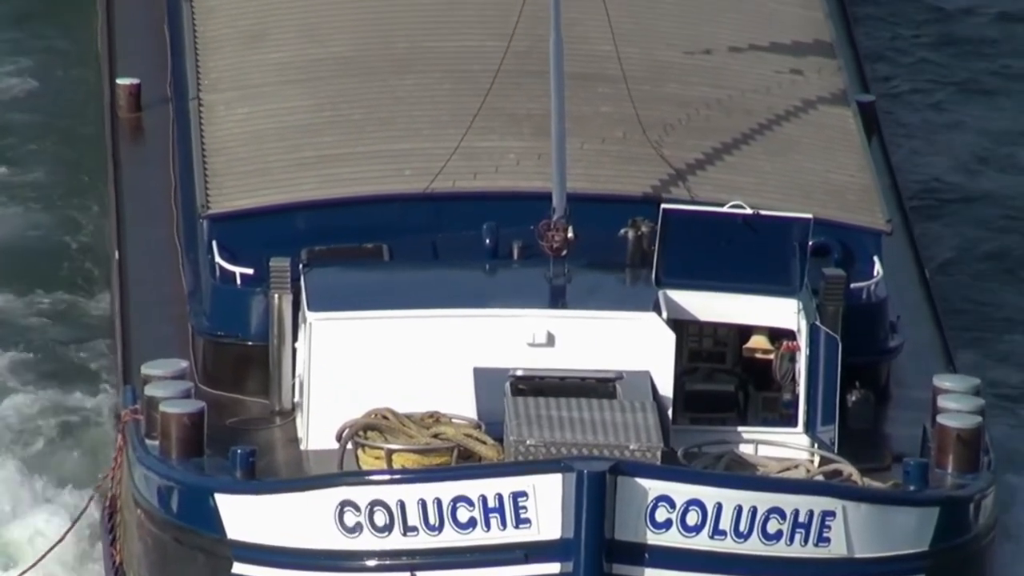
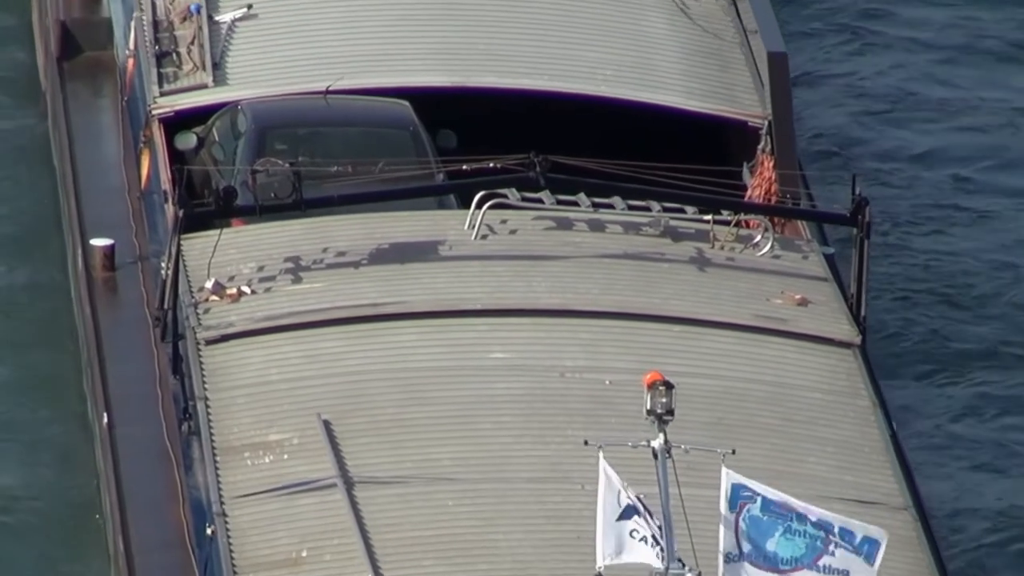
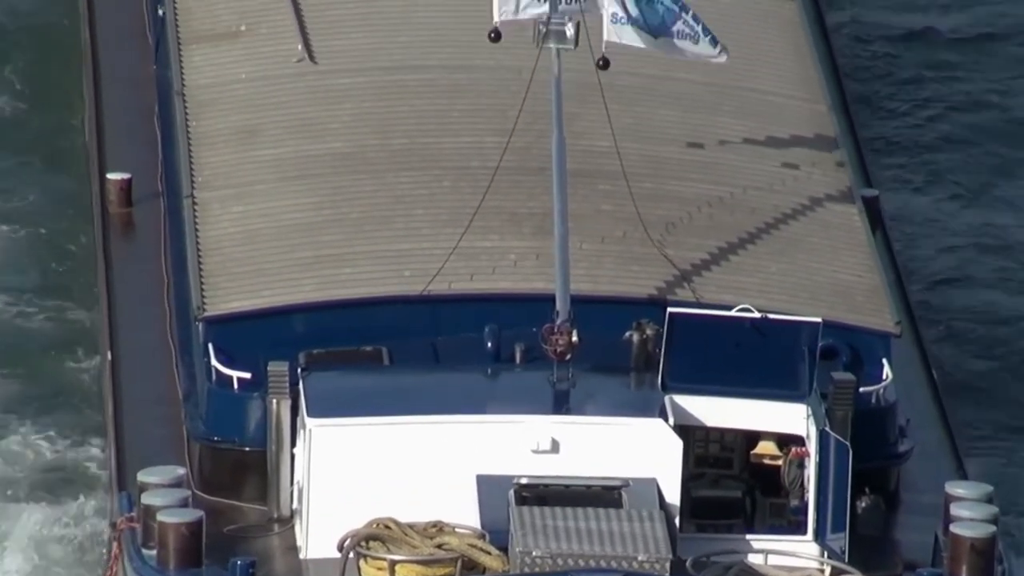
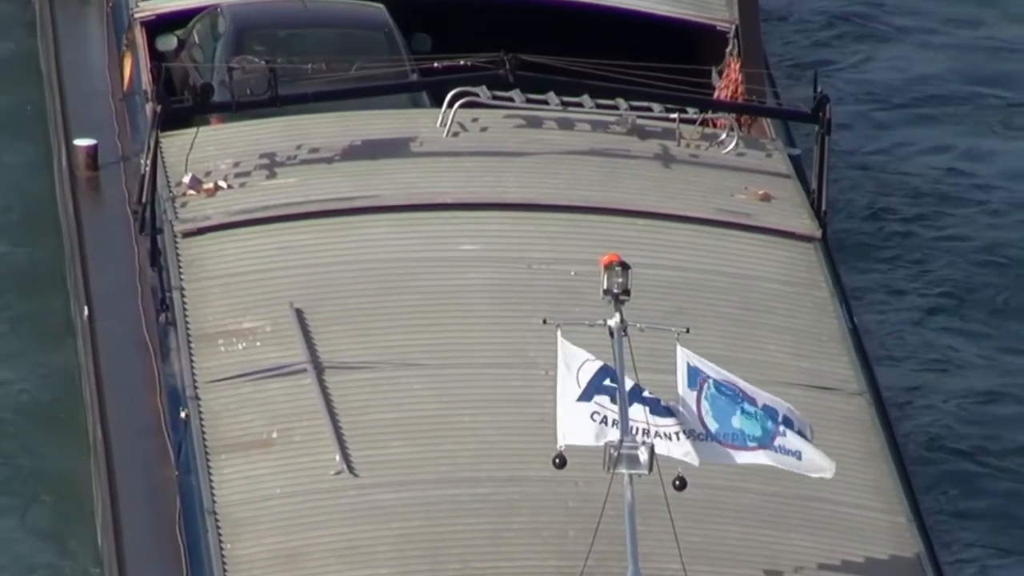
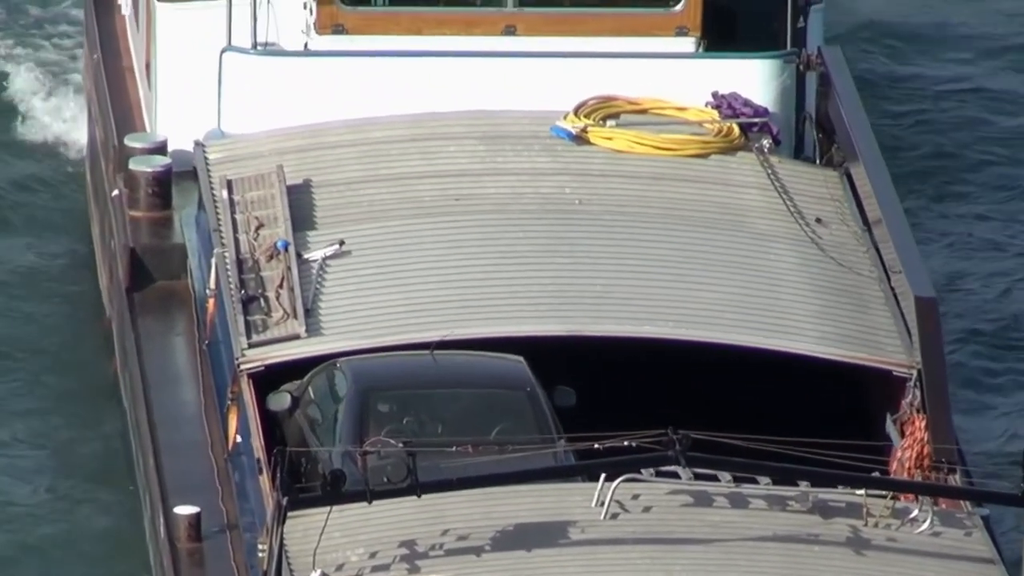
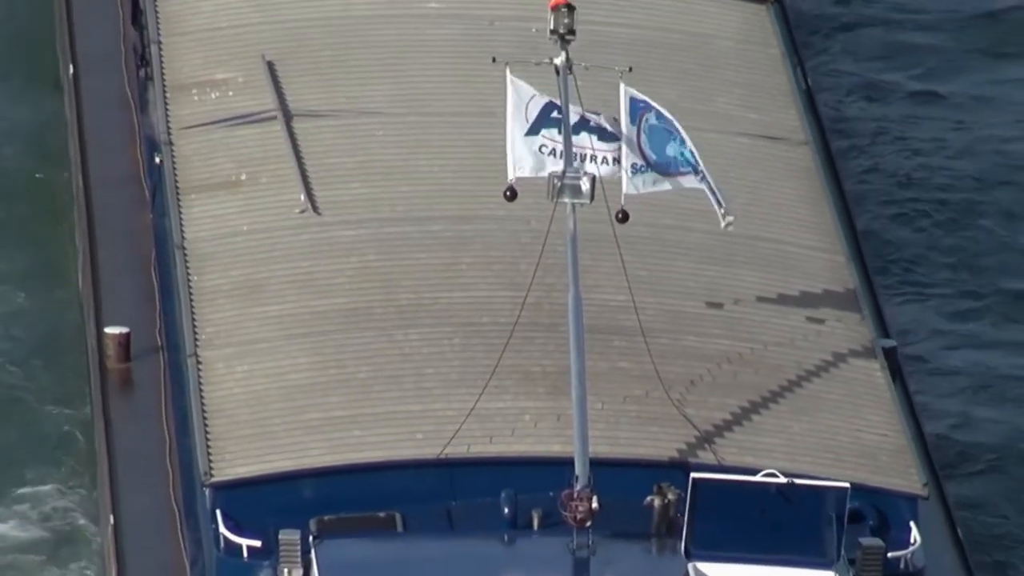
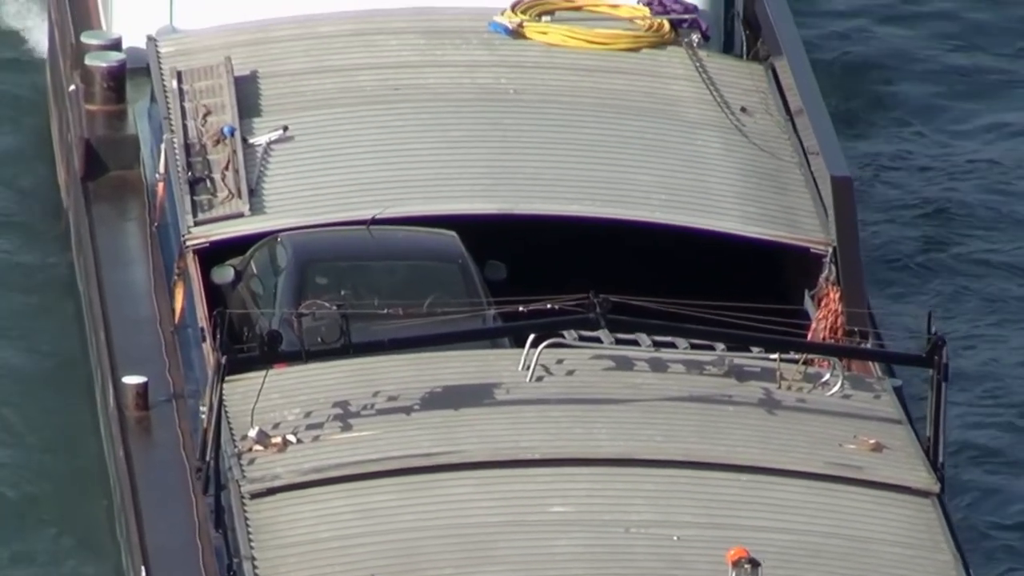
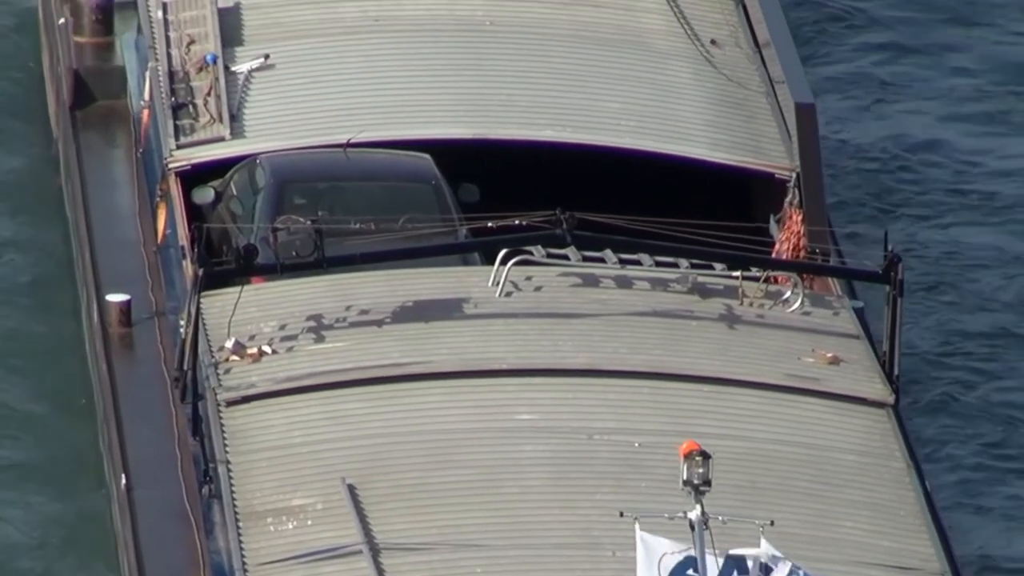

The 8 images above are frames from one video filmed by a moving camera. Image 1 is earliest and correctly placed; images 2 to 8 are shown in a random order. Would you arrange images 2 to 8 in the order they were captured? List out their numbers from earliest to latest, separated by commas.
3, 6, 4, 2, 8, 7, 5
